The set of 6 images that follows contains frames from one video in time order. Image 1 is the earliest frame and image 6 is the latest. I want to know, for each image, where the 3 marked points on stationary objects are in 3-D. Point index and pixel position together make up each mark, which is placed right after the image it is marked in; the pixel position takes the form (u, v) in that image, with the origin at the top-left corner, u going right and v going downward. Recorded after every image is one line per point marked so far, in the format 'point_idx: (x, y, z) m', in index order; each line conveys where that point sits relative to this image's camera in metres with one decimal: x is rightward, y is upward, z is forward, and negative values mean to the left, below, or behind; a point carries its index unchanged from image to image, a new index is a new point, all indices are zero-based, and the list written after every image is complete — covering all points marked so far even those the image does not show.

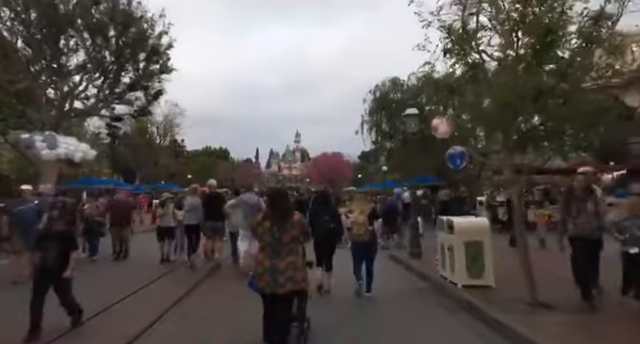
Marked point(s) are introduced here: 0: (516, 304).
0: (+2.2, -1.5, +4.5) m
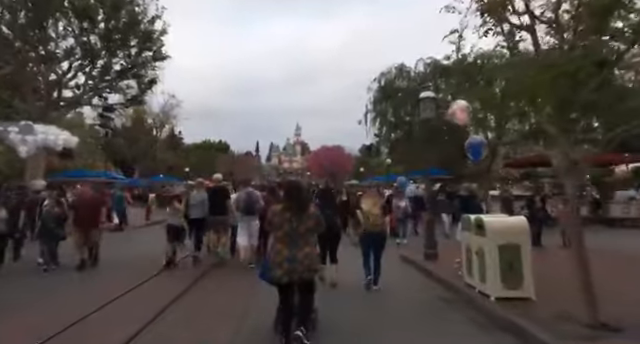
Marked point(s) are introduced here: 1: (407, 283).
0: (+2.3, -1.4, +3.9) m
1: (+1.9, -2.4, +8.4) m
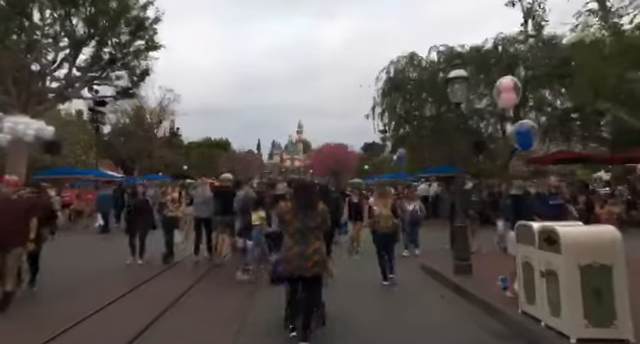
0: (+2.4, -1.4, +2.9) m
1: (+2.0, -2.3, +7.4) m
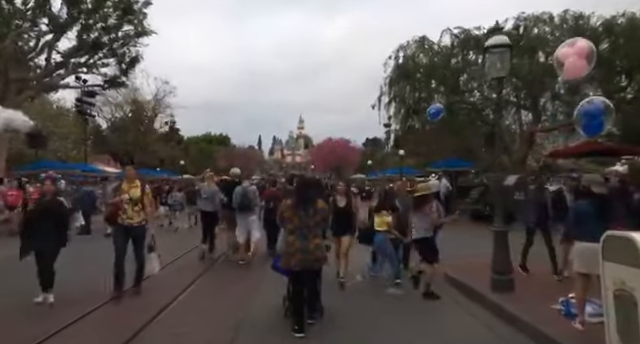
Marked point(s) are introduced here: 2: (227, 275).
0: (+2.4, -1.3, +2.0) m
1: (+2.1, -2.2, +6.5) m
2: (-2.5, -2.7, +10.4) m
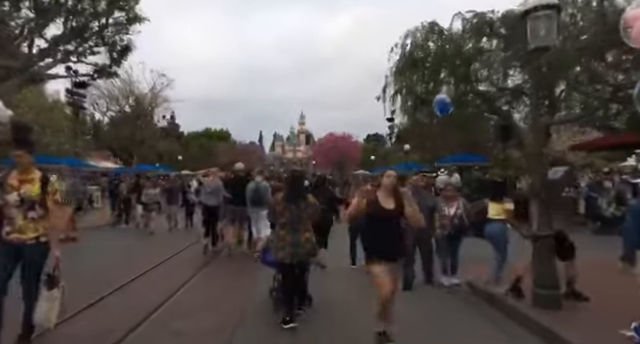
0: (+2.4, -1.2, +1.4) m
1: (+2.1, -2.1, +5.9) m
2: (-2.4, -2.6, +9.8) m
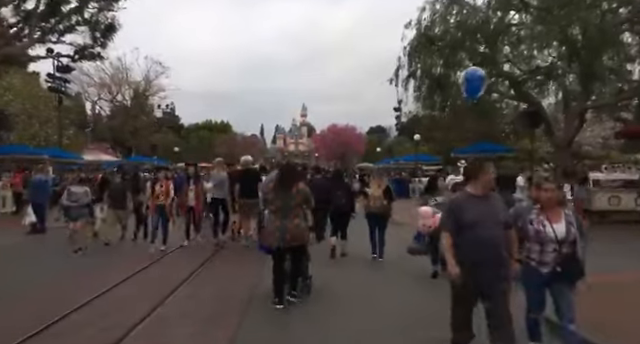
0: (+2.5, -1.2, +0.2) m
1: (+2.2, -2.0, +4.8) m
2: (-2.3, -2.4, +8.7) m
